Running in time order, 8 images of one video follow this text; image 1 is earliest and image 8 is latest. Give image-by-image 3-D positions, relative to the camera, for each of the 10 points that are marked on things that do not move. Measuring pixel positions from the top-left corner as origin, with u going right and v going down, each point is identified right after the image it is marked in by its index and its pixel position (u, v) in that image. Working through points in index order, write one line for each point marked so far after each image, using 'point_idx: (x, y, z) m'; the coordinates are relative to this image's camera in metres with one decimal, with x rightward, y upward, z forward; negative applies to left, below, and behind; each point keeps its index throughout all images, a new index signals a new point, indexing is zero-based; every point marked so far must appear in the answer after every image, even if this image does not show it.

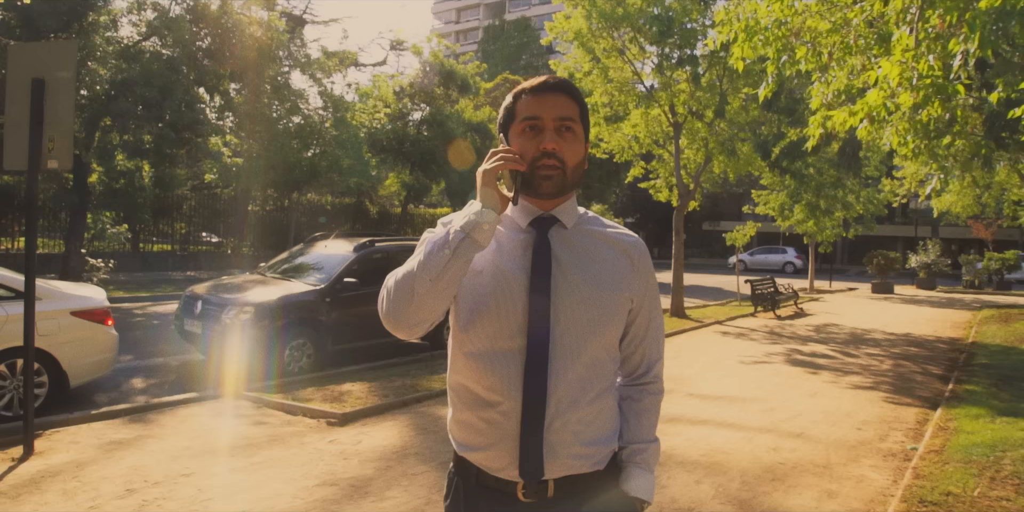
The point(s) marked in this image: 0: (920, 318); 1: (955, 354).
0: (+10.3, -1.6, +19.3) m
1: (+7.5, -1.7, +12.9) m
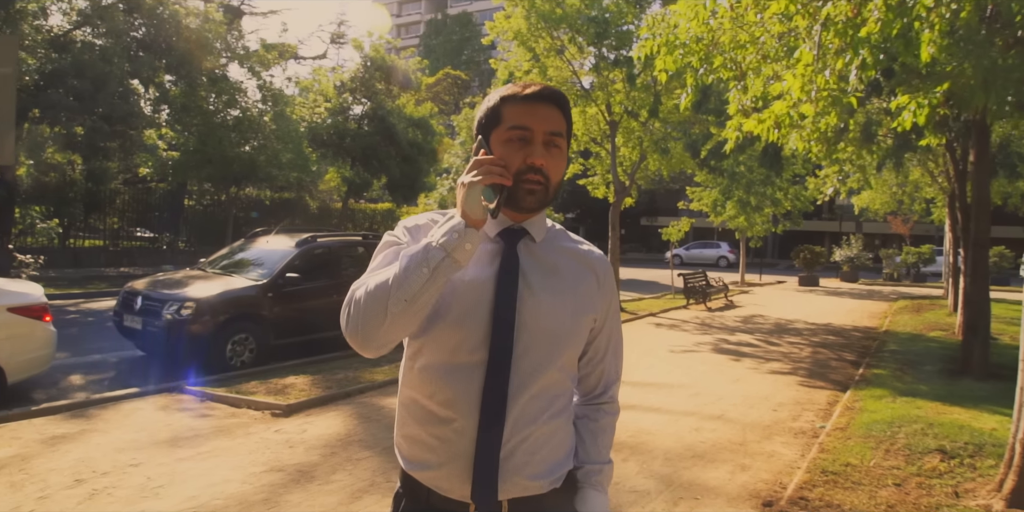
0: (+8.8, -1.4, +20.4) m
1: (+6.5, -1.6, +13.8) m
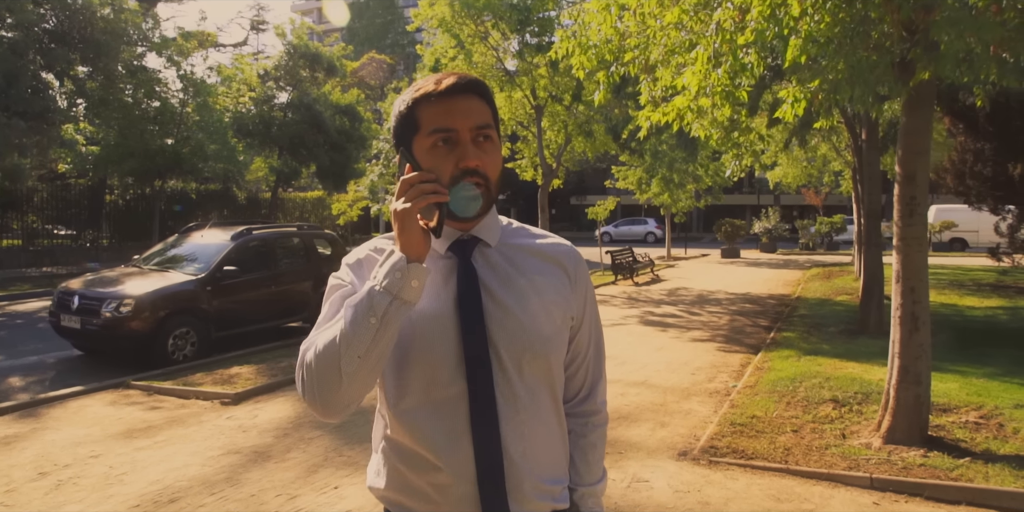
0: (+7.0, -0.6, +21.6) m
1: (+5.3, -1.0, +14.9) m
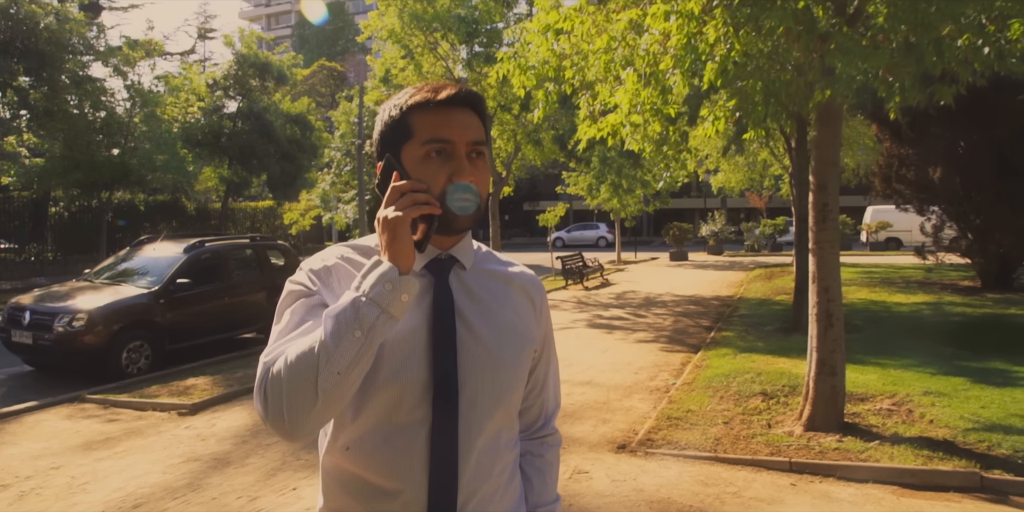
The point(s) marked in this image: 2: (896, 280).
0: (+5.6, -0.7, +22.4) m
1: (+4.3, -1.1, +15.5) m
2: (+9.7, -0.6, +19.1) m
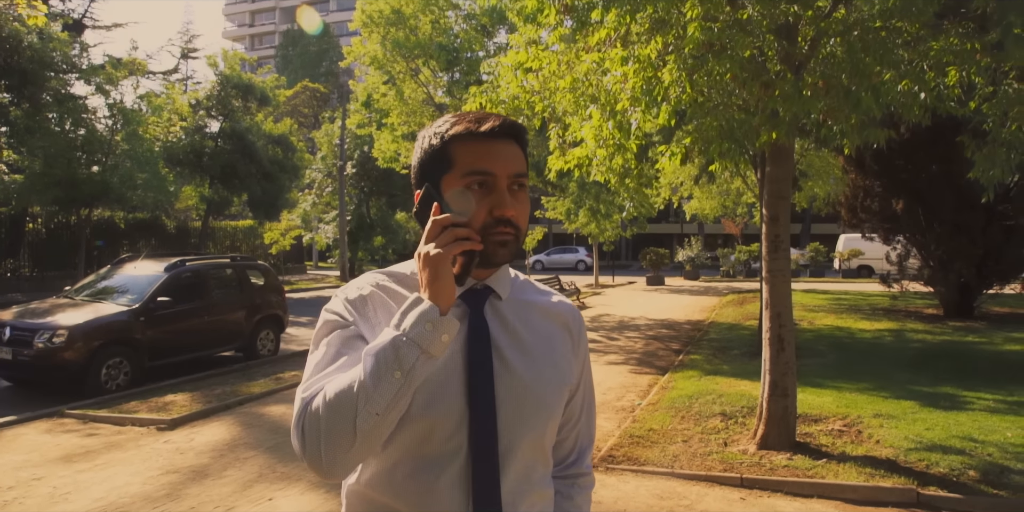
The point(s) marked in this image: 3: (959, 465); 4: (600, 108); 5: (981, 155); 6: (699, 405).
0: (+4.9, -1.5, +22.8) m
1: (+3.8, -1.6, +15.9) m
2: (+9.1, -1.3, +19.7) m
3: (+3.6, -1.7, +6.1) m
4: (+0.8, +1.4, +6.9) m
5: (+4.1, +0.9, +6.7) m
6: (+2.0, -1.6, +8.3) m
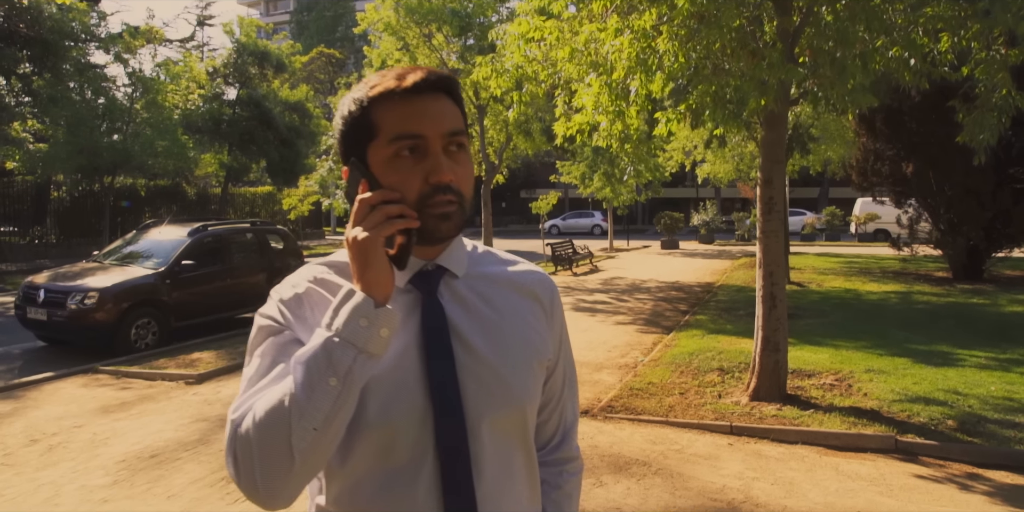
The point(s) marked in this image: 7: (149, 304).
0: (+5.4, -0.4, +23.1) m
1: (+4.1, -0.8, +16.3) m
2: (+9.4, -0.4, +19.8) m
3: (+3.6, -1.3, +6.4) m
4: (+0.9, +1.7, +7.2) m
5: (+4.1, +1.2, +6.9) m
6: (+2.1, -1.2, +8.7) m
7: (-5.2, -0.7, +11.0) m
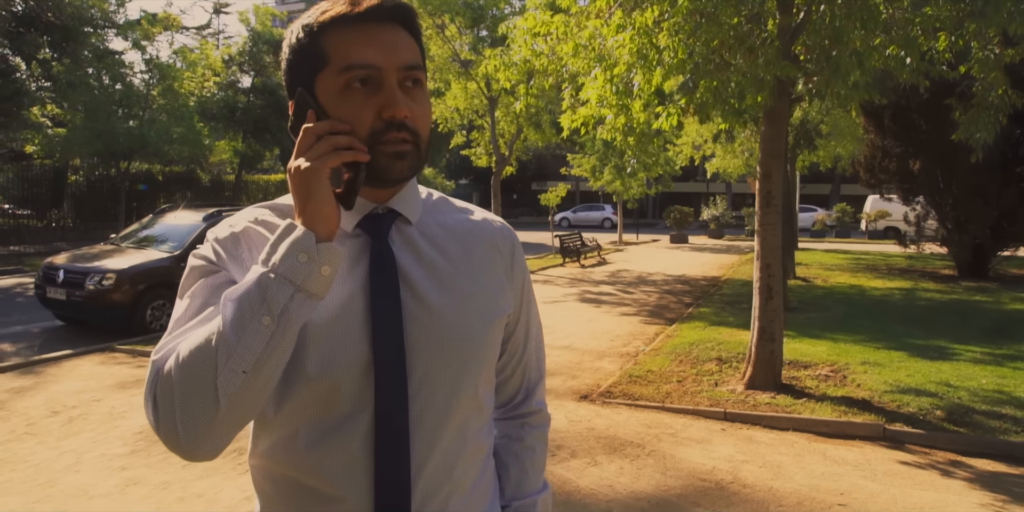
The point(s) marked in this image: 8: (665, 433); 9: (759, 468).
0: (+5.6, -0.2, +23.2) m
1: (+4.2, -0.7, +16.4) m
2: (+9.7, -0.3, +19.9) m
3: (+3.6, -1.3, +6.6) m
4: (+0.9, +1.8, +7.4) m
5: (+4.2, +1.3, +7.0) m
6: (+2.2, -1.1, +8.9) m
7: (-5.2, -0.5, +11.3) m
8: (+1.2, -1.4, +6.1) m
9: (+1.8, -1.5, +5.4) m
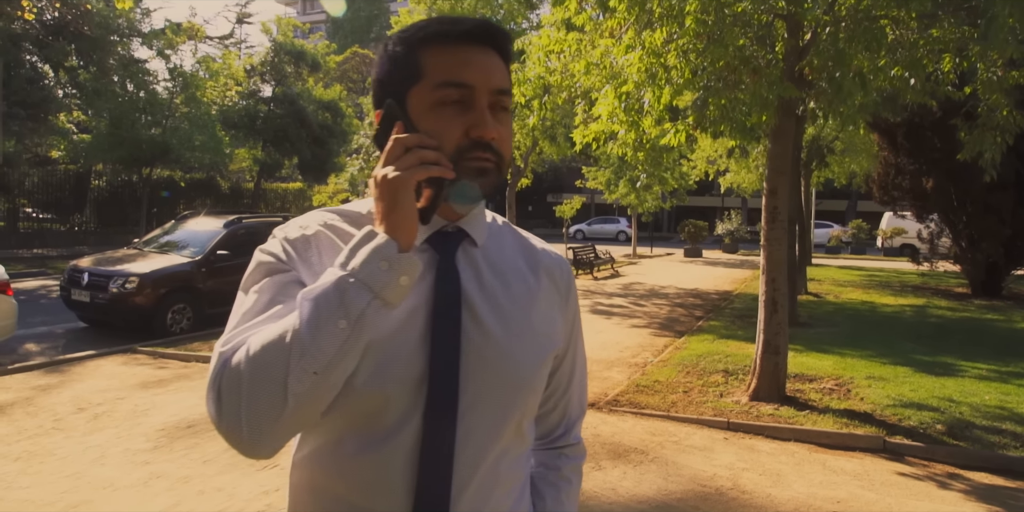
0: (+6.0, -0.6, +23.3) m
1: (+4.5, -1.0, +16.5) m
2: (+10.0, -0.7, +19.9) m
3: (+3.7, -1.5, +6.7) m
4: (+1.1, +1.7, +7.6) m
5: (+4.3, +1.1, +7.1) m
6: (+2.3, -1.3, +9.0) m
7: (-5.0, -0.5, +11.6) m
8: (+1.3, -1.5, +6.3) m
9: (+1.8, -1.6, +5.6) m
